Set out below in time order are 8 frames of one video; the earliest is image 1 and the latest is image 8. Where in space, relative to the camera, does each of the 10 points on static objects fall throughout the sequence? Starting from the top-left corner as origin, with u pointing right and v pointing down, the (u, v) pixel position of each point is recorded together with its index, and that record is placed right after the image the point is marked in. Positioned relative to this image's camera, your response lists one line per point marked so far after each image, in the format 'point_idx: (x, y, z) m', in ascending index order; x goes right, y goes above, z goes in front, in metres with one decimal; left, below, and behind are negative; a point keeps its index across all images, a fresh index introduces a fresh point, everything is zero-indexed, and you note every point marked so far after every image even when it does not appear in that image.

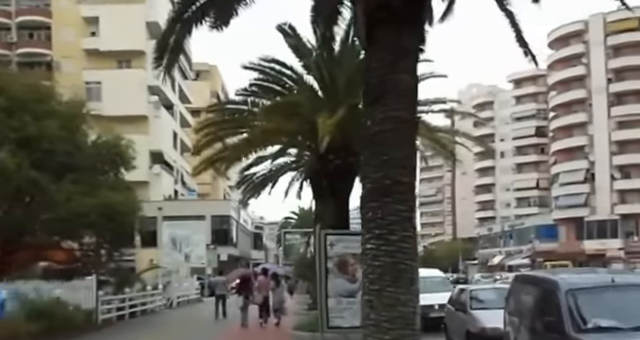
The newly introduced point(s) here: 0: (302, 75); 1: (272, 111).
0: (-0.5, +2.6, +16.9) m
1: (-1.3, +1.6, +16.5) m
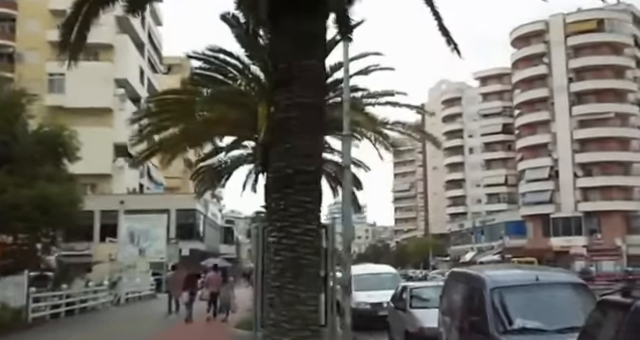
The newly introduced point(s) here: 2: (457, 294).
0: (-2.0, +2.8, +16.5) m
1: (-2.7, +1.8, +16.1) m
2: (+2.6, -2.5, +11.9) m
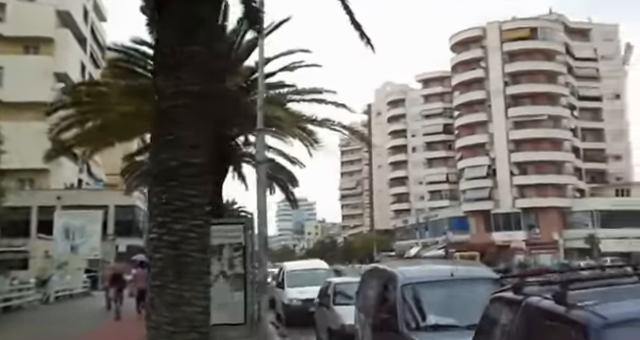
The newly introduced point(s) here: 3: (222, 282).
0: (-3.8, +2.9, +16.3) m
1: (-4.6, +1.9, +15.9) m
2: (+1.0, -2.4, +12.1) m
3: (-2.3, -2.5, +14.1) m
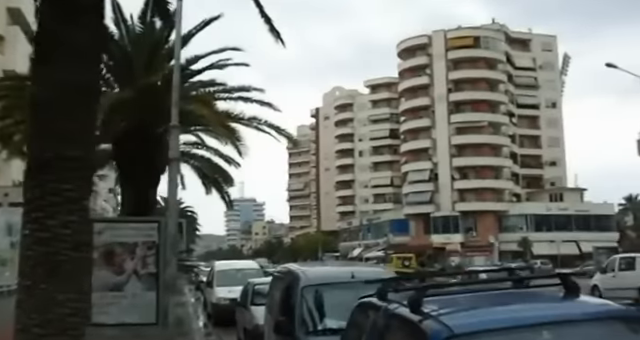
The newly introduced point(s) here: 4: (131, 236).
0: (-5.9, +2.8, +16.8) m
1: (-6.7, +1.8, +16.4) m
2: (-1.0, -2.6, +12.9) m
3: (-4.4, -2.7, +14.7) m
4: (-4.5, -1.6, +14.8) m
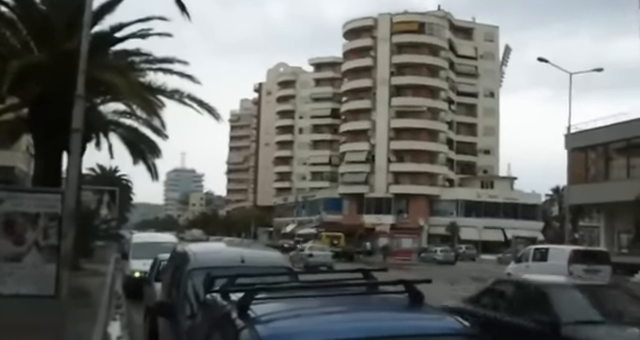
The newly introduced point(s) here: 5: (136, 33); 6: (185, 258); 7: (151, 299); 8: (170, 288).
0: (-8.1, +3.6, +16.4) m
1: (-8.9, +2.6, +16.0) m
2: (-3.2, -2.2, +13.0) m
3: (-6.8, -2.0, +14.7) m
4: (-6.8, -0.9, +14.7) m
5: (-5.6, +4.1, +19.0) m
6: (-2.4, -1.5, +10.9) m
7: (-4.1, -3.2, +14.9) m
8: (-2.7, -2.1, +11.1) m
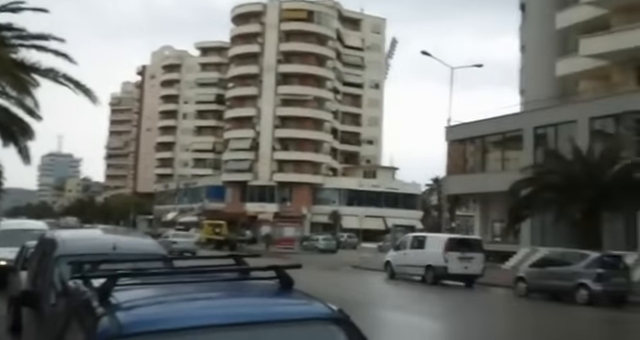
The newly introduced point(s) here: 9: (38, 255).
0: (-10.8, +4.1, +14.2) m
1: (-11.5, +3.1, +13.6) m
2: (-5.5, -1.9, +11.9) m
3: (-9.3, -1.6, +12.8) m
4: (-9.3, -0.5, +12.8) m
5: (-8.9, +4.6, +17.2) m
6: (-4.3, -1.2, +9.9) m
7: (-6.7, -2.8, +13.6) m
8: (-4.7, -1.8, +10.1) m
9: (-5.4, -1.7, +12.0) m
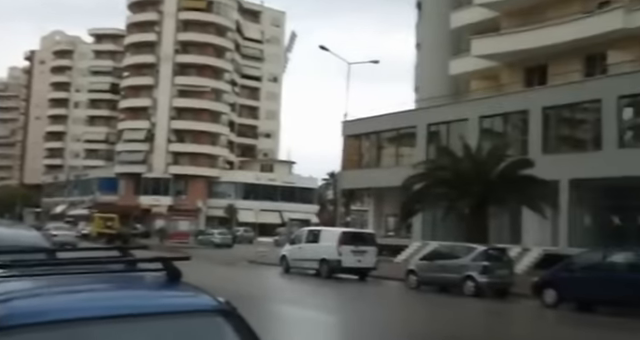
0: (-12.9, +4.5, +12.0) m
1: (-13.5, +3.5, +11.3) m
2: (-7.4, -1.6, +10.6) m
3: (-11.3, -1.3, +10.9) m
4: (-11.3, -0.1, +10.9) m
5: (-11.5, +5.0, +15.2) m
6: (-5.9, -1.0, +8.9) m
7: (-8.9, -2.5, +12.1) m
8: (-6.3, -1.6, +9.0) m
9: (-7.3, -1.5, +10.7) m
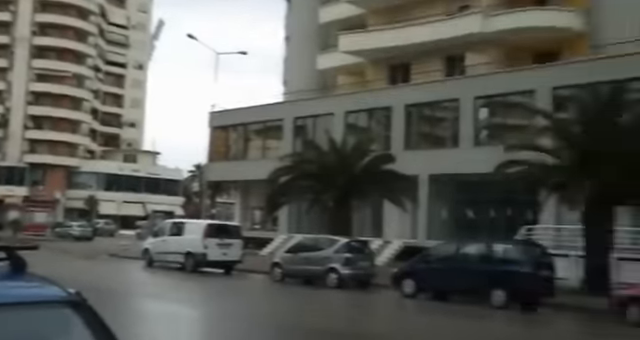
0: (-15.0, +4.8, +9.0) m
1: (-15.6, +3.9, +8.2) m
2: (-9.5, -1.4, +8.8) m
3: (-13.4, -0.9, +8.3) m
4: (-13.4, +0.2, +8.3) m
5: (-14.3, +5.4, +12.4) m
6: (-7.7, -0.8, +7.4) m
7: (-11.3, -2.1, +9.9) m
8: (-8.1, -1.3, +7.4) m
9: (-9.4, -1.2, +8.9) m
